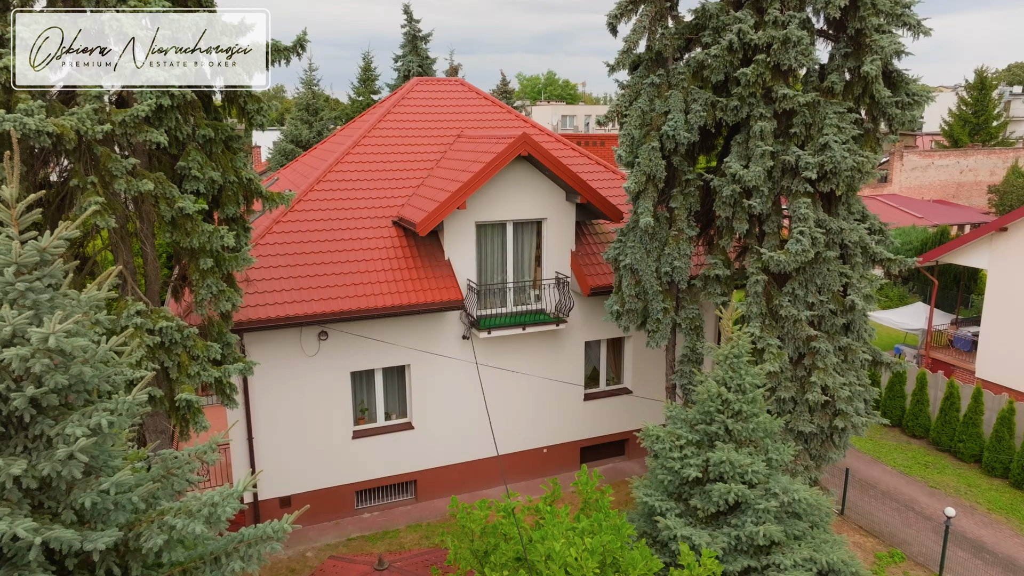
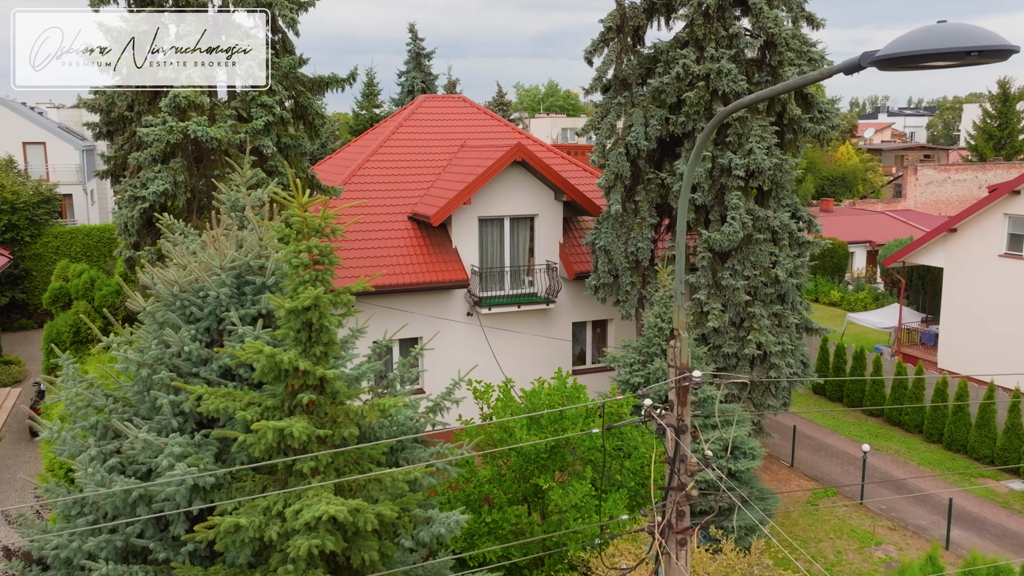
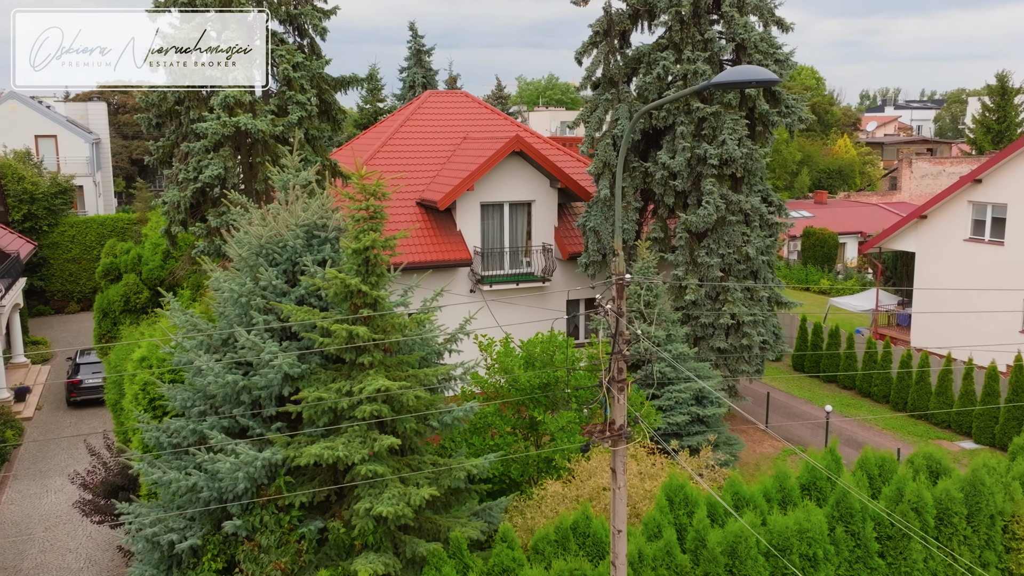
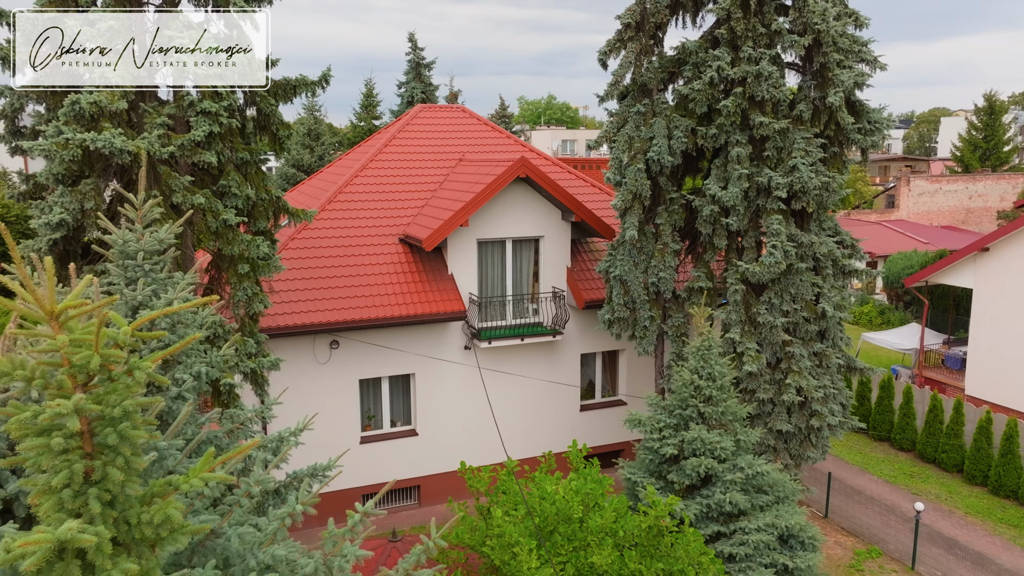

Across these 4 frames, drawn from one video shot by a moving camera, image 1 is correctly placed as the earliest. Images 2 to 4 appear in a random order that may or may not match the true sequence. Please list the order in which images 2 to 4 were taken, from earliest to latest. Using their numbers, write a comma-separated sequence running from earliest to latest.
4, 2, 3
